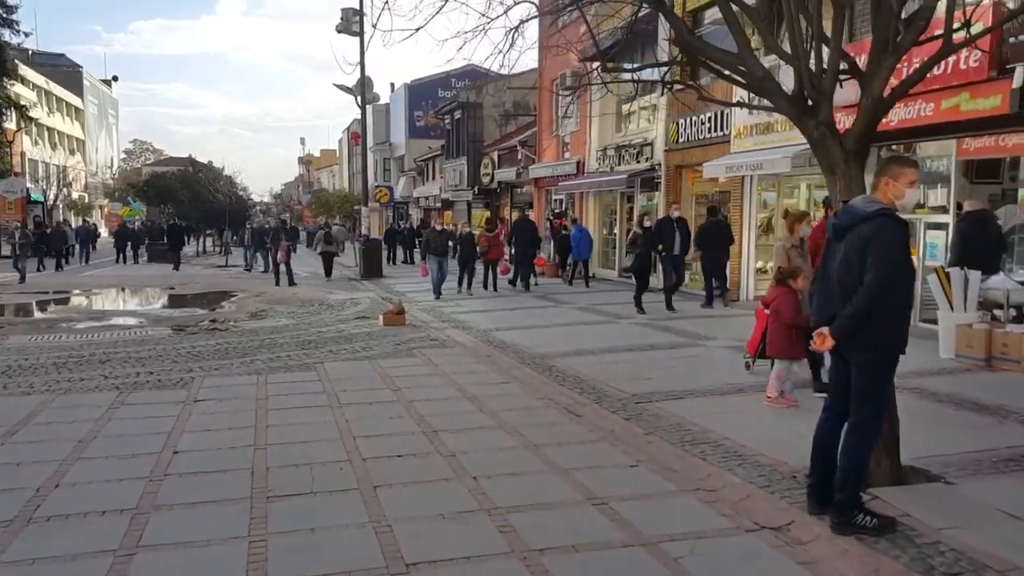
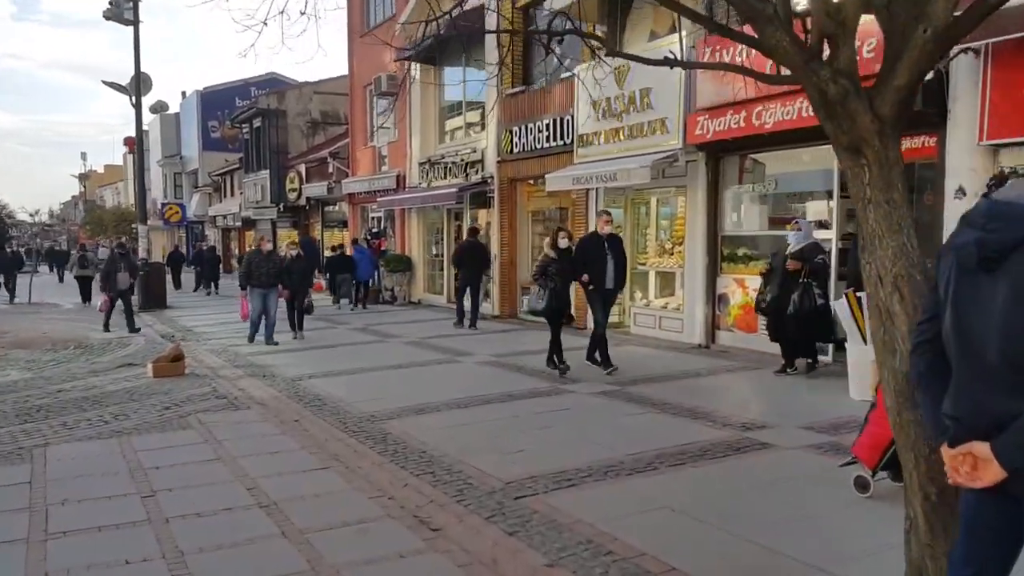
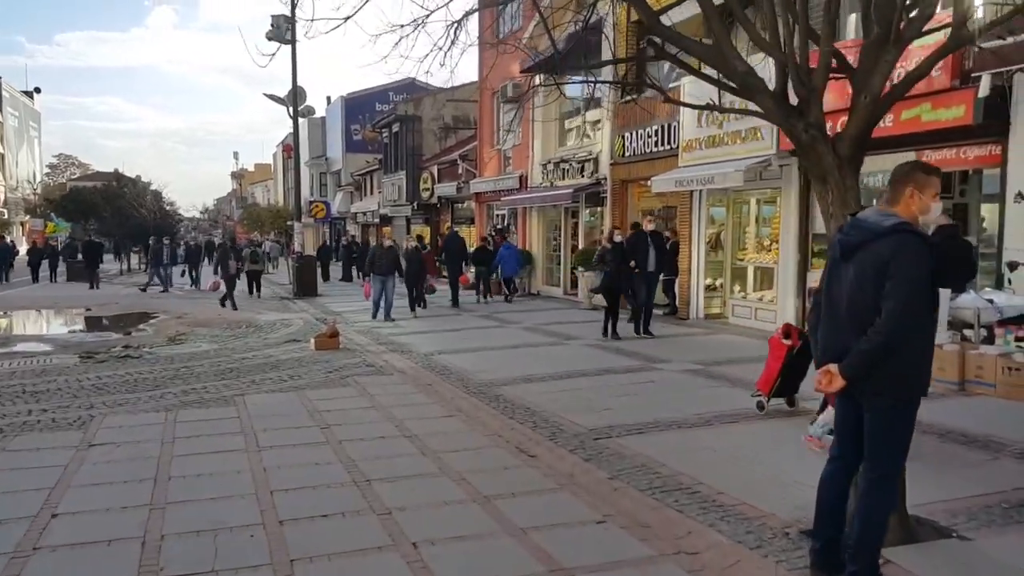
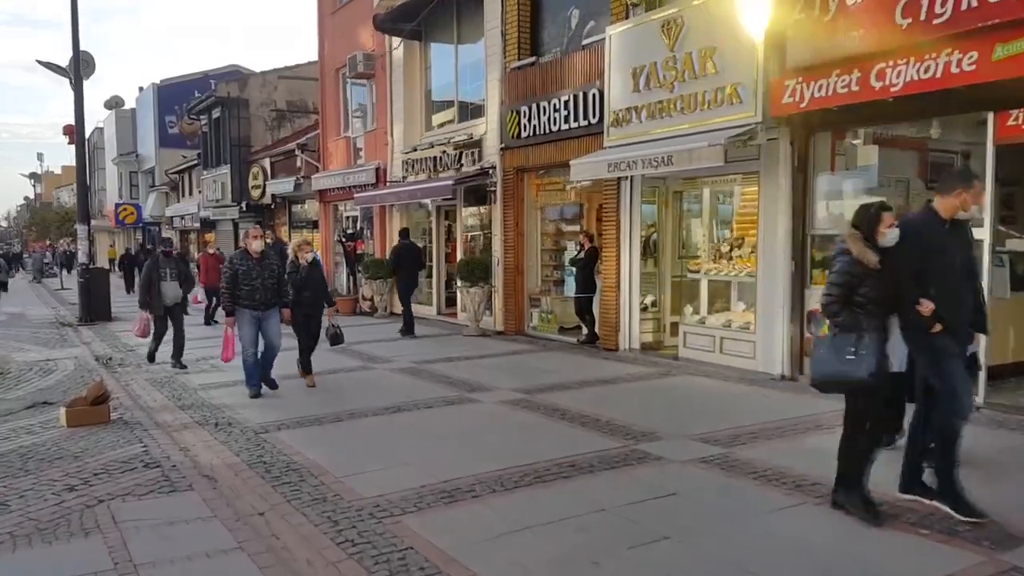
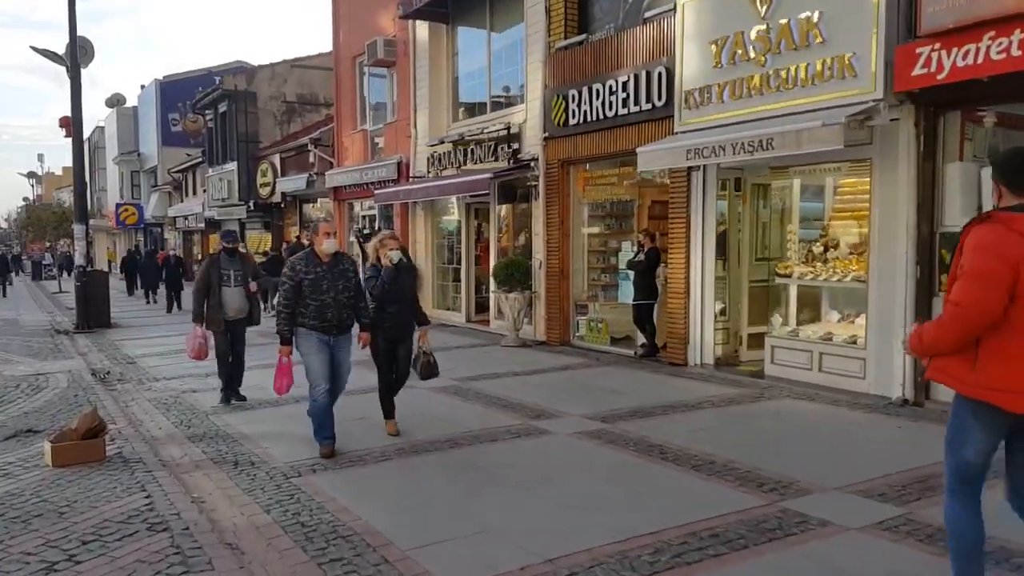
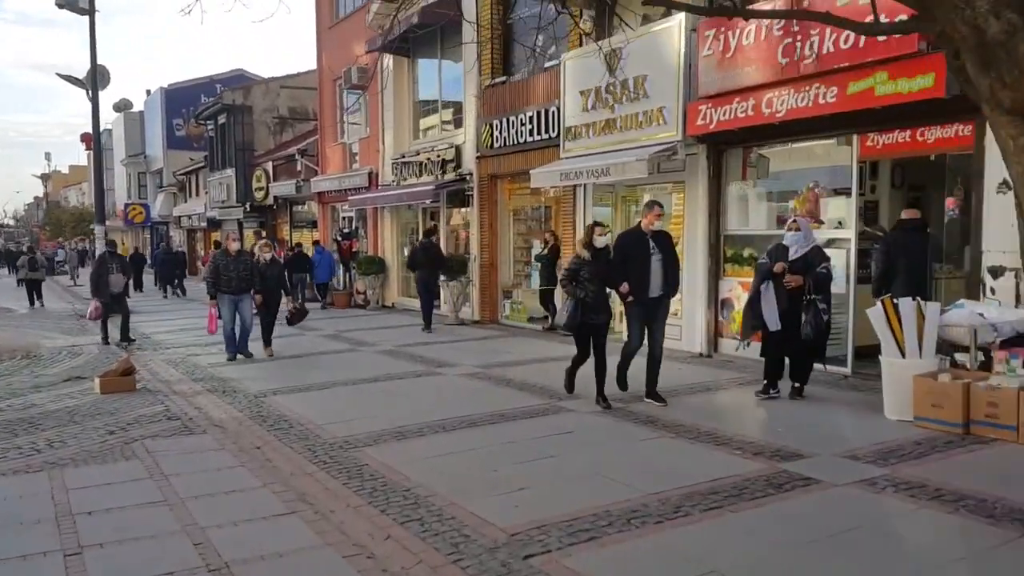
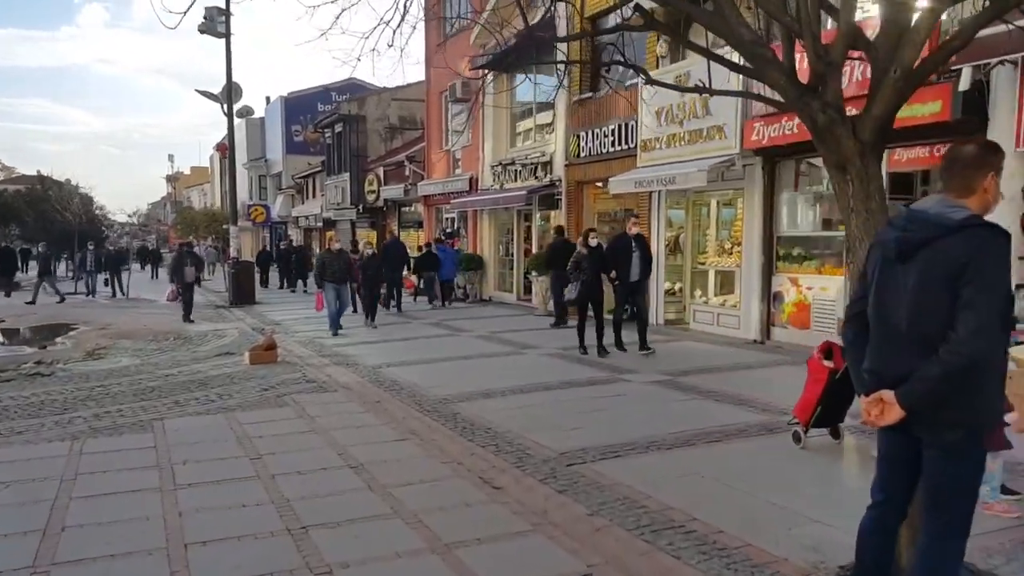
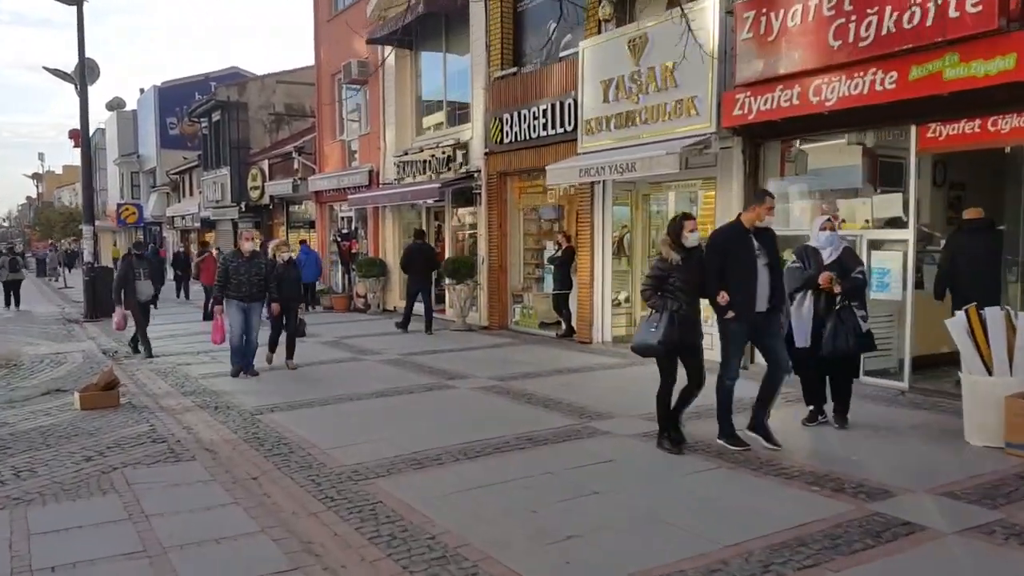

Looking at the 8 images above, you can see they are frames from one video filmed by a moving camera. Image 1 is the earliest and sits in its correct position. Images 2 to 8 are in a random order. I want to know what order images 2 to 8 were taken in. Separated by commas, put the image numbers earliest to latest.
3, 7, 2, 6, 8, 4, 5
